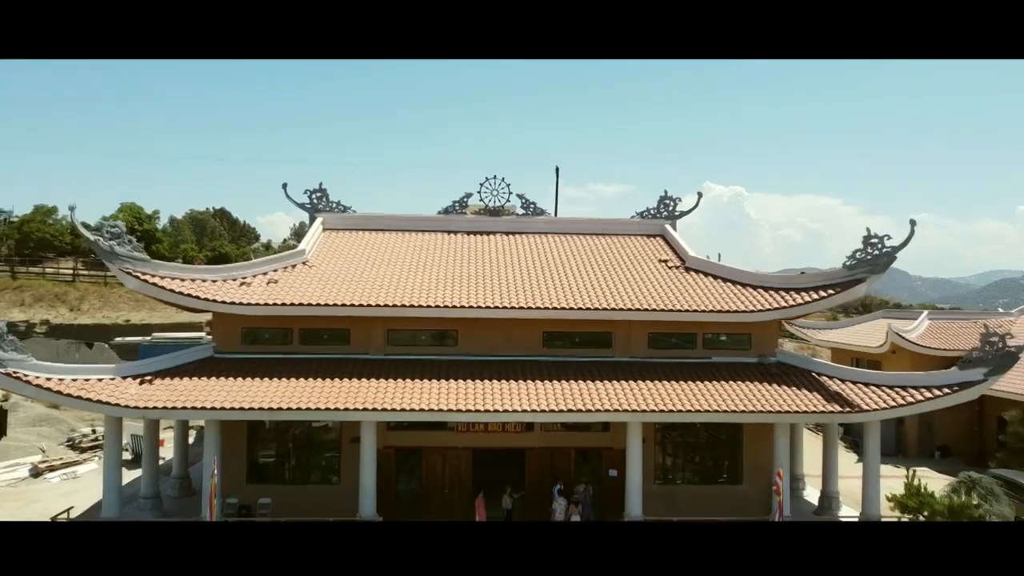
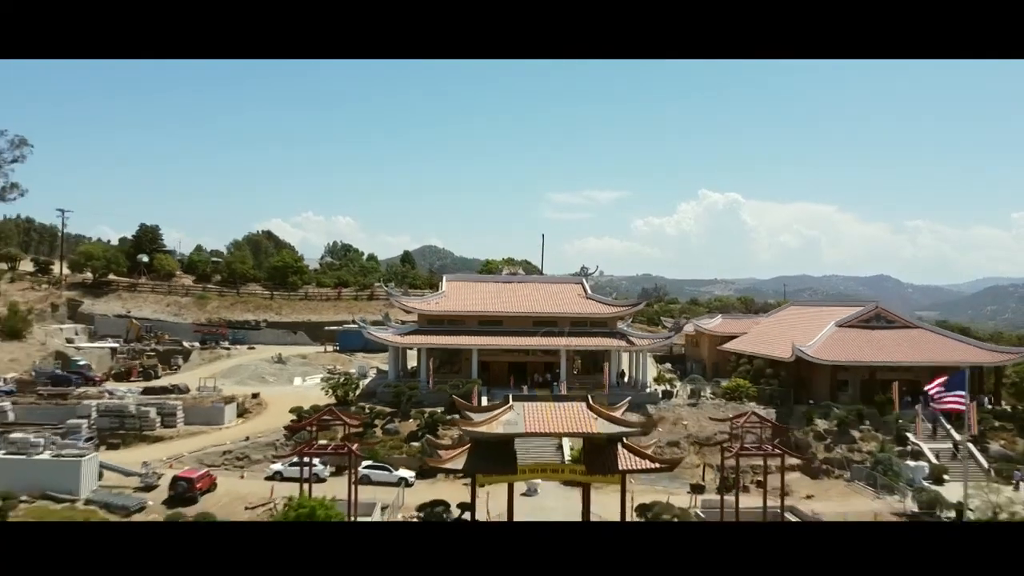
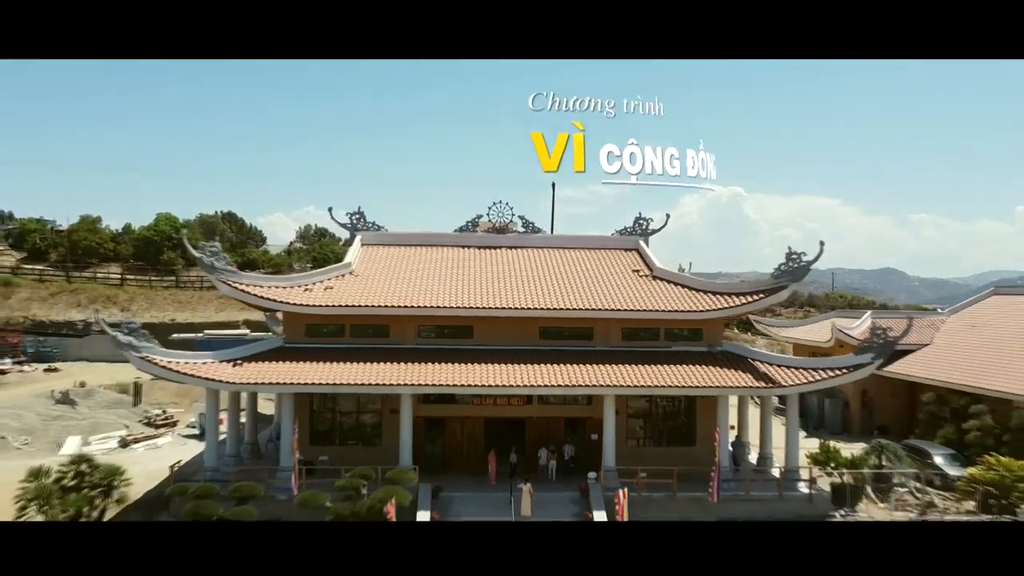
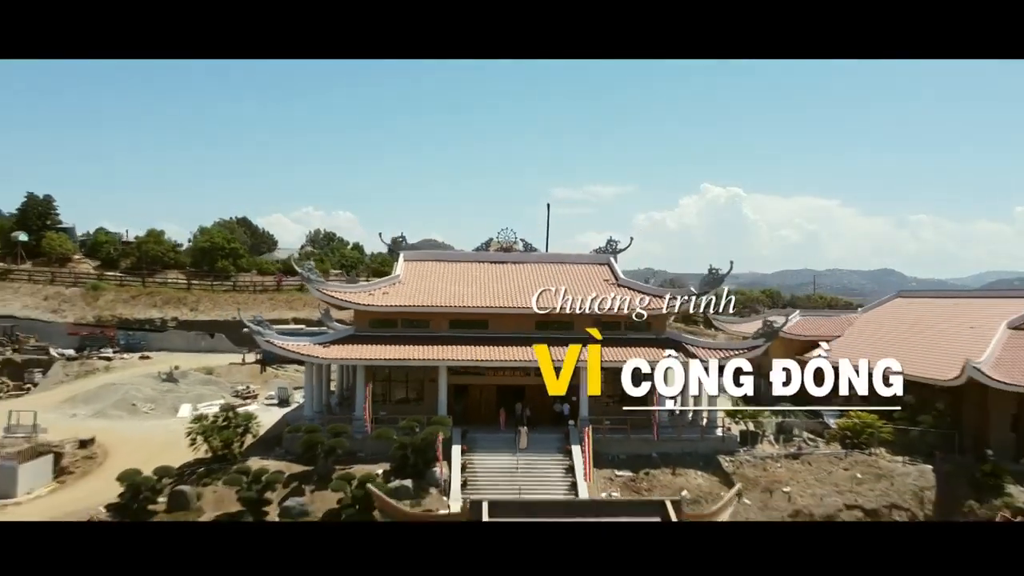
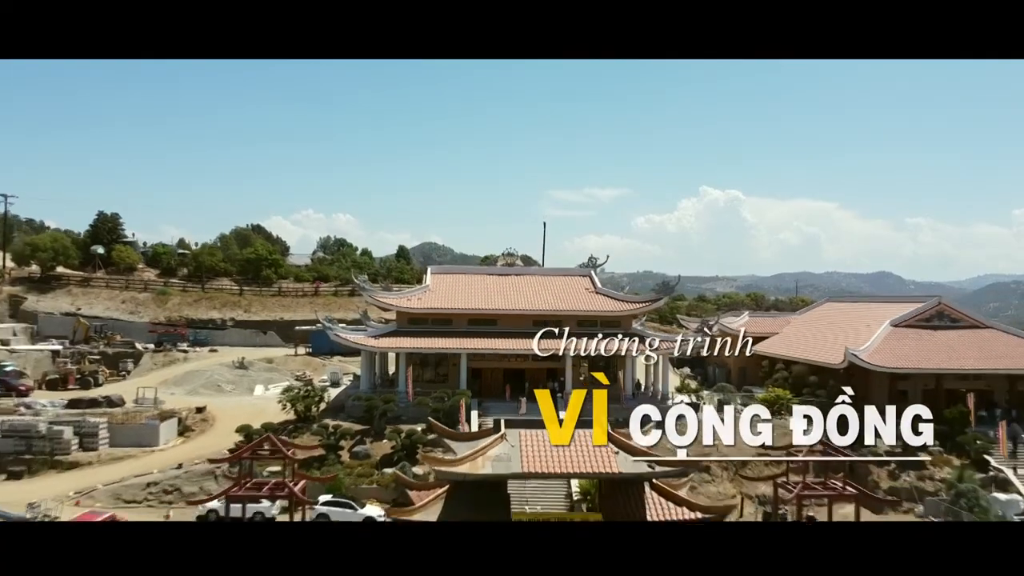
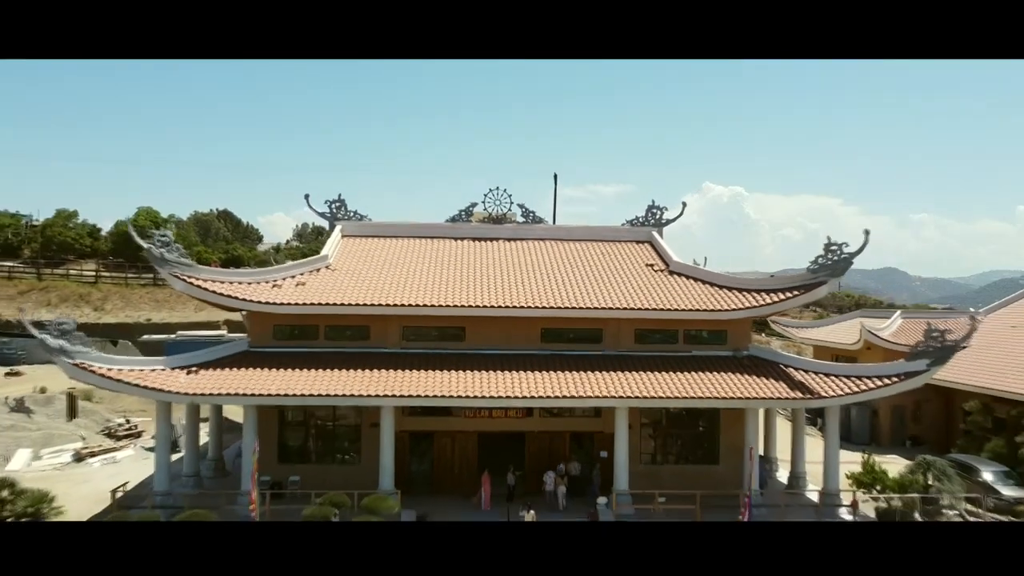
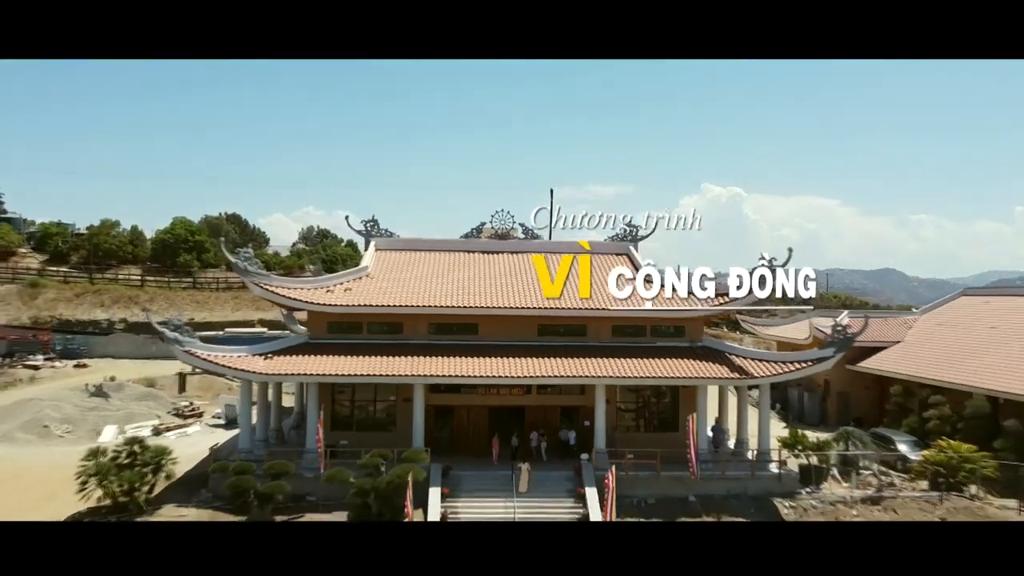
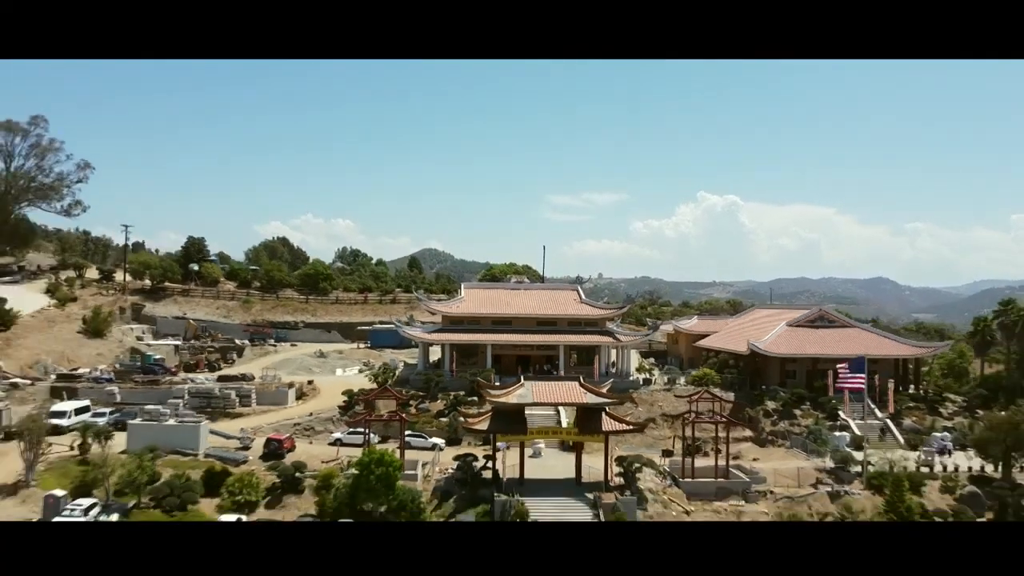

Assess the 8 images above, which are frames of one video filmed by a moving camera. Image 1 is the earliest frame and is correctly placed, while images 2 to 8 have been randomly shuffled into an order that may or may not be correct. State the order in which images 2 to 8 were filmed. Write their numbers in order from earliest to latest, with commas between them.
6, 3, 7, 4, 5, 2, 8
